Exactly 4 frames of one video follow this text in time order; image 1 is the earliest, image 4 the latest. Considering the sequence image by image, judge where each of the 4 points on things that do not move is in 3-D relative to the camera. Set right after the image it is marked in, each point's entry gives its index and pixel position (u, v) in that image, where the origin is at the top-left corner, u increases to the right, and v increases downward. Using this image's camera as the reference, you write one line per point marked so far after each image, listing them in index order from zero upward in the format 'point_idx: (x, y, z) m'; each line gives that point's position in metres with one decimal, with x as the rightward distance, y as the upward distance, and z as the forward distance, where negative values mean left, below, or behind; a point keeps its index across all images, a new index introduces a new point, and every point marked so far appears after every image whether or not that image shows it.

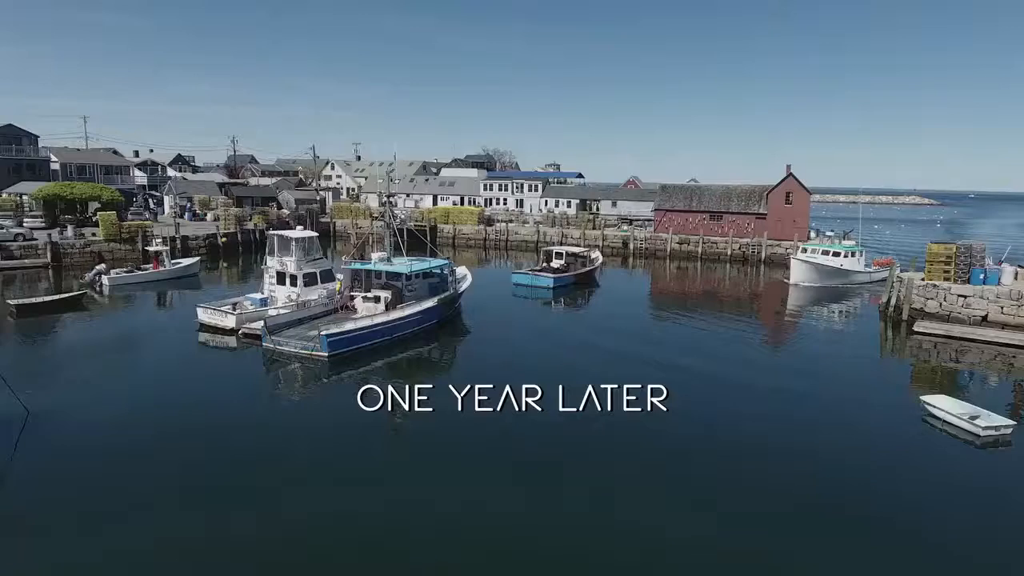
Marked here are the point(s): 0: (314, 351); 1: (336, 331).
0: (-5.7, -1.8, +18.2) m
1: (-5.1, -1.3, +18.2) m
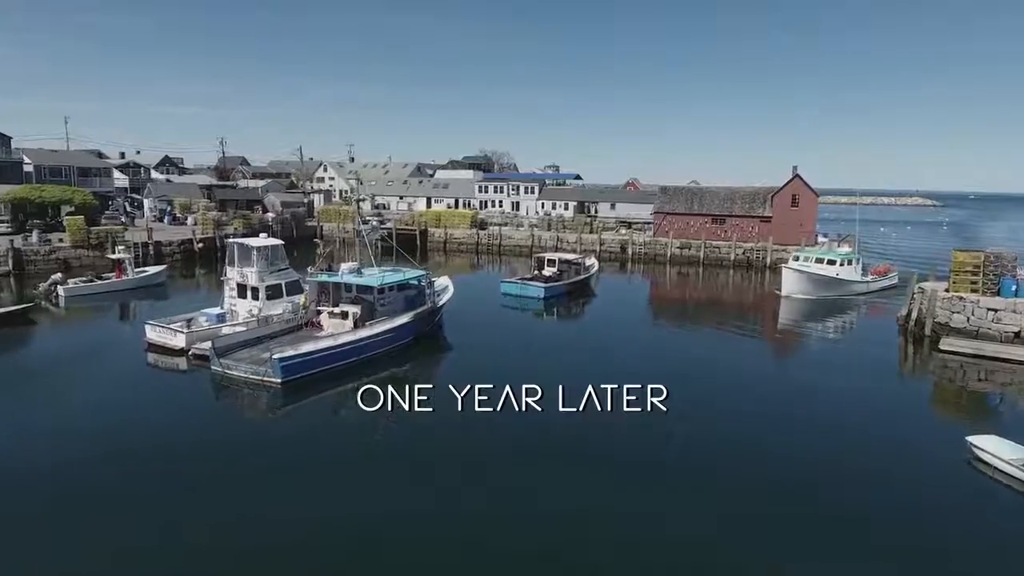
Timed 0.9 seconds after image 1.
0: (-6.2, -2.2, +16.2) m
1: (-5.6, -1.7, +16.2) m
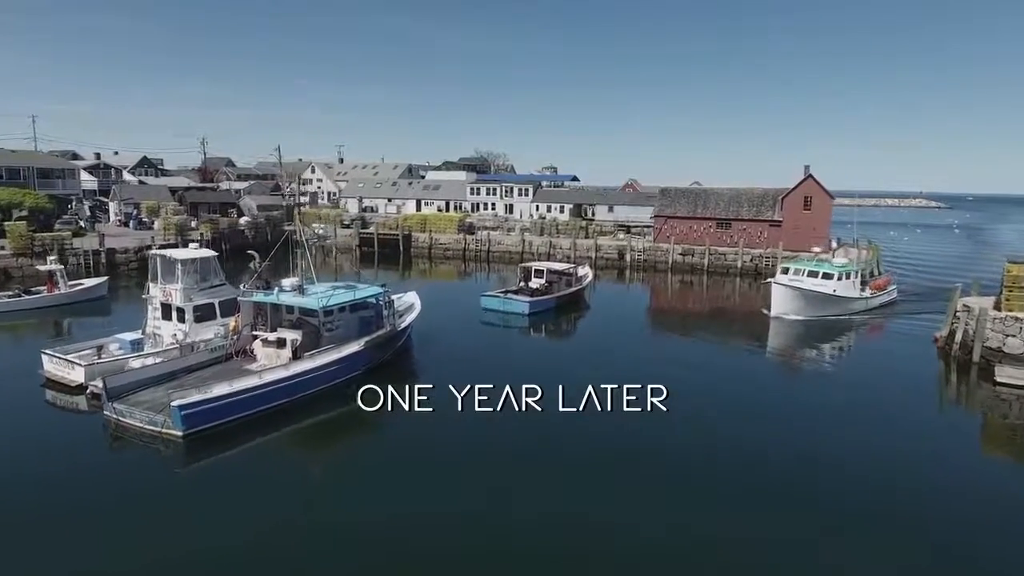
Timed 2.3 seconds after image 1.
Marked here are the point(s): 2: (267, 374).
0: (-6.9, -2.8, +13.0) m
1: (-6.2, -2.2, +13.1) m
2: (-5.4, -1.8, +14.5) m
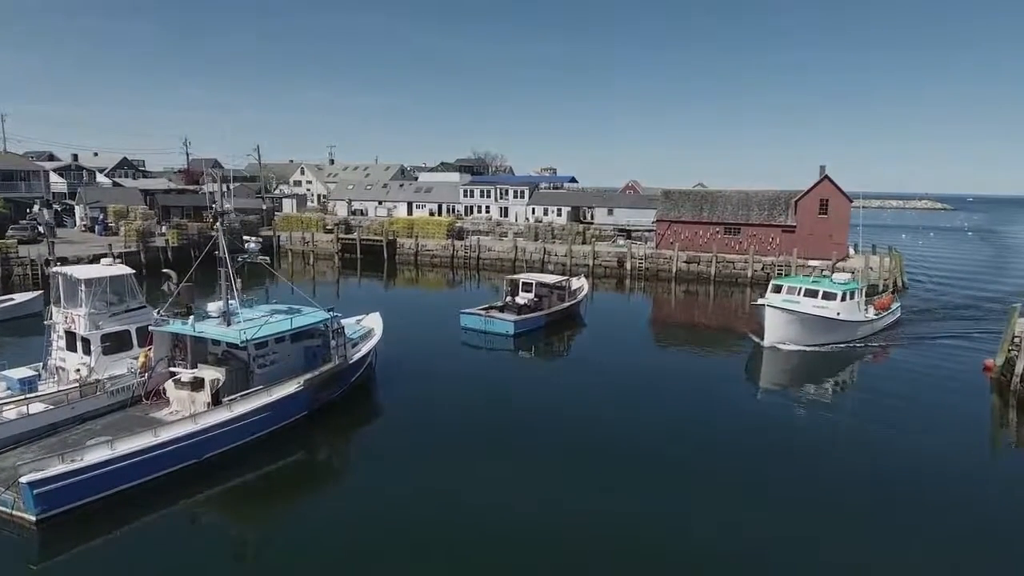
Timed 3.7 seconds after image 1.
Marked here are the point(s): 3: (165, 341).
0: (-7.4, -3.3, +10.2) m
1: (-6.8, -2.7, +10.2) m
2: (-5.9, -2.4, +11.6) m
3: (-7.2, -1.1, +13.8) m
